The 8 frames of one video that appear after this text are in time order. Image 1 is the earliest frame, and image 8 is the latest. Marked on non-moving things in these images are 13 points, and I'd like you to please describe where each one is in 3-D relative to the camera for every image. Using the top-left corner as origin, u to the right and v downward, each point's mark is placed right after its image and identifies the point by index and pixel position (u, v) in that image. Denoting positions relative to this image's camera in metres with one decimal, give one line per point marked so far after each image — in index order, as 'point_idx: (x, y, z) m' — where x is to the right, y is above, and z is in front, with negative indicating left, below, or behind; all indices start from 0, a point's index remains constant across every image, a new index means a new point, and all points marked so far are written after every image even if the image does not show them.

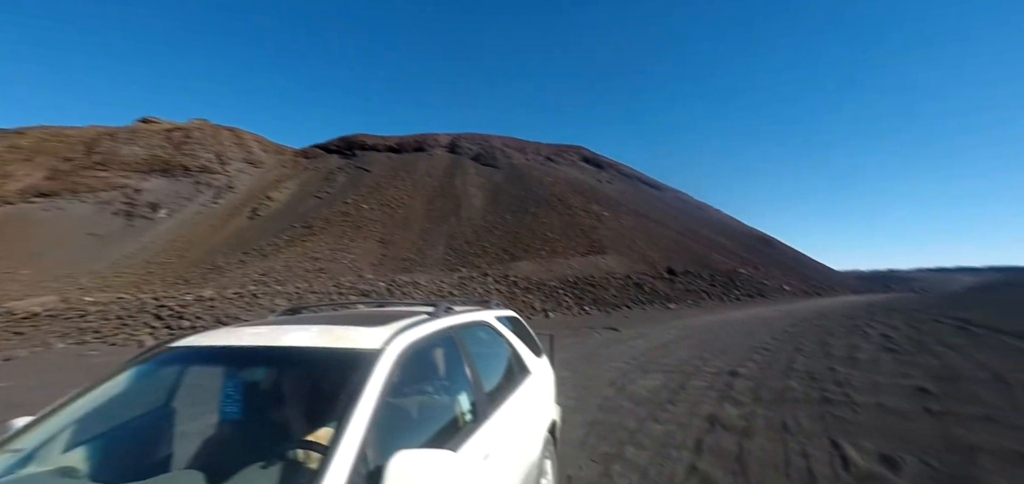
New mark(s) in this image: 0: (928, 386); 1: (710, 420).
0: (+5.7, -2.0, +5.8) m
1: (+2.5, -2.2, +5.2) m
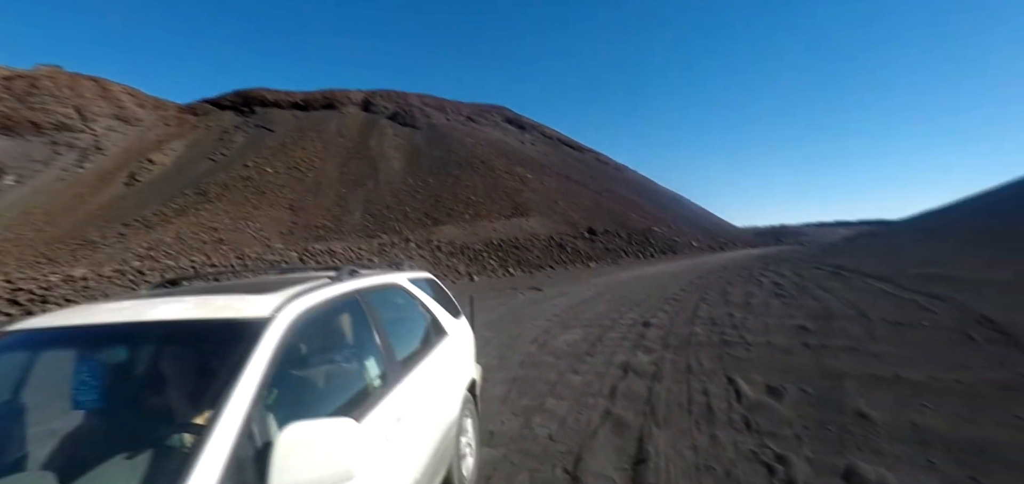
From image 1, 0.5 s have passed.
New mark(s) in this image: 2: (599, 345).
0: (+4.5, -1.3, +6.6) m
1: (+1.5, -1.7, +5.5) m
2: (+1.3, -1.6, +6.4) m
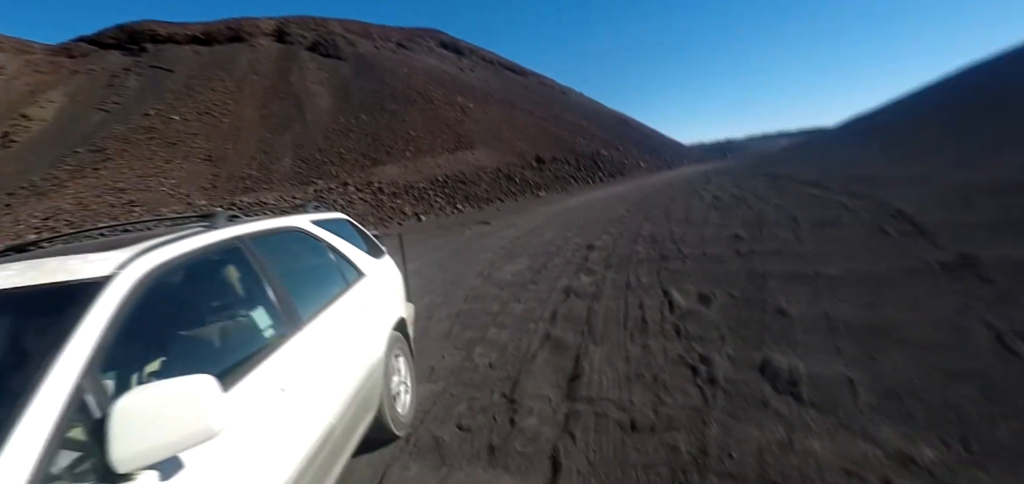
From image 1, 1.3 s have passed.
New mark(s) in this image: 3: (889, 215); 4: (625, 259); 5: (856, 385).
0: (+3.6, +0.1, +6.7) m
1: (+0.7, -0.7, +5.5) m
2: (+0.4, -0.5, +6.4) m
3: (+5.4, +0.4, +6.1) m
4: (+1.6, -0.3, +6.3) m
5: (+2.5, -1.0, +3.0) m
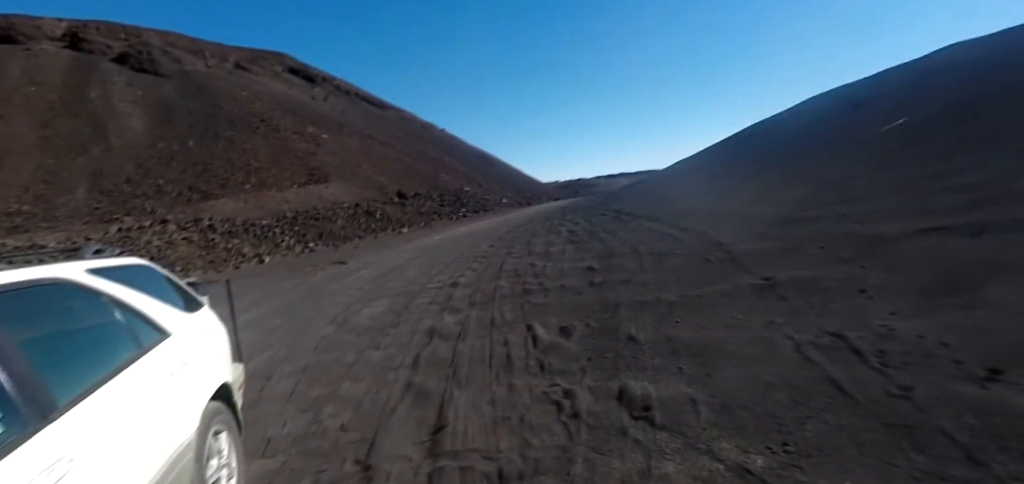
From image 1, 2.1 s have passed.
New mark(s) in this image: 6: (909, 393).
0: (+1.4, -0.4, +7.2) m
1: (-1.0, -1.1, +5.2) m
2: (-1.5, -1.0, +5.9) m
3: (+3.3, -0.1, +7.2) m
4: (-0.4, -0.8, +6.3) m
5: (+1.4, -1.3, +3.3) m
6: (+2.9, -1.1, +3.1) m
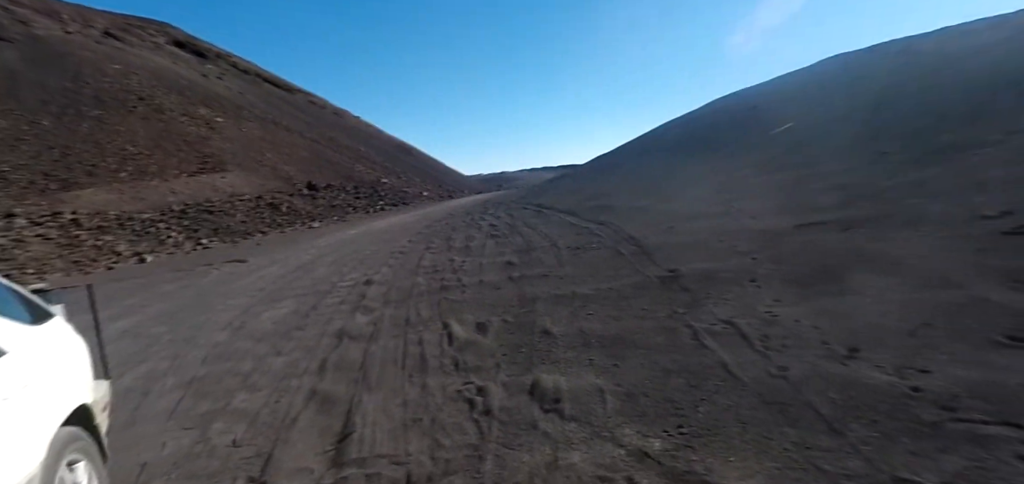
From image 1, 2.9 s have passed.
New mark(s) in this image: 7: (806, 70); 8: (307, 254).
0: (0.0, -0.3, +7.3) m
1: (-2.0, -1.1, +4.9) m
2: (-2.6, -1.0, +5.5) m
3: (+1.9, +0.1, +7.5) m
4: (-1.5, -0.7, +6.0) m
5: (+0.7, -1.2, +3.4) m
6: (+2.2, -1.1, +3.4) m
7: (+11.8, +7.0, +17.4) m
8: (-4.5, -0.3, +9.5) m
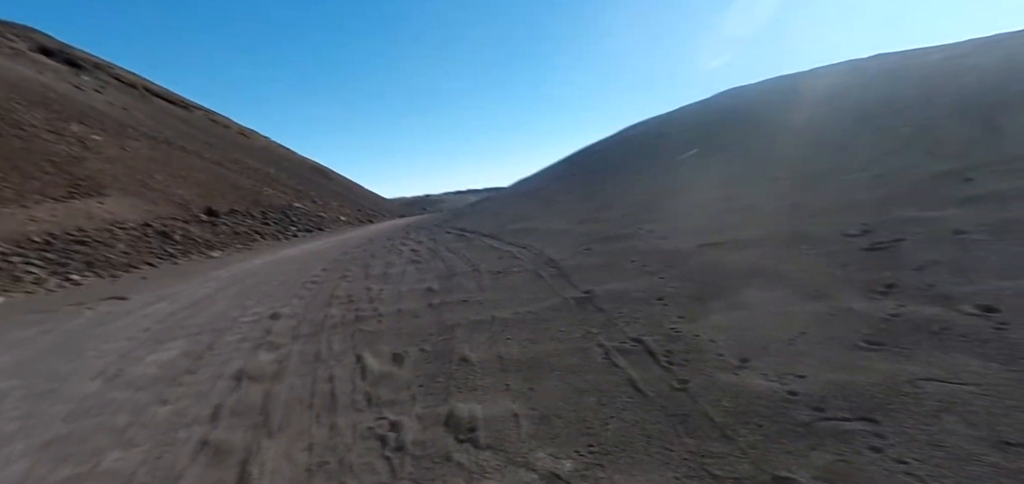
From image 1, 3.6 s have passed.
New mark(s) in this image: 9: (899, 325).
0: (-1.3, -0.7, +7.2) m
1: (-2.9, -1.4, +4.5) m
2: (-3.6, -1.4, +5.0) m
3: (+0.5, -0.3, +7.8) m
4: (-2.6, -1.1, +5.7) m
5: (+0.1, -1.4, +3.4) m
6: (+1.5, -1.3, +3.7) m
7: (+8.7, +6.4, +19.2) m
8: (-6.0, -0.8, +8.7) m
9: (+3.5, -0.8, +3.8) m
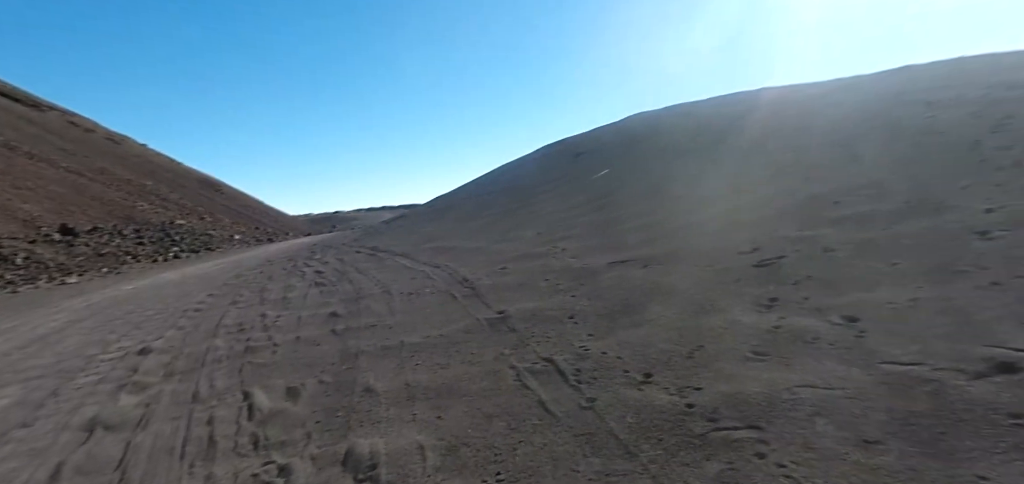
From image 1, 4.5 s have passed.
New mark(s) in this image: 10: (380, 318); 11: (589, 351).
0: (-2.6, -1.0, +6.8) m
1: (-3.7, -1.6, +3.9) m
2: (-4.6, -1.6, +4.3) m
3: (-0.9, -0.6, +7.6) m
4: (-3.7, -1.3, +5.1) m
5: (-0.7, -1.6, +3.3) m
6: (+0.7, -1.4, +3.7) m
7: (+5.4, +5.9, +20.4) m
8: (-7.5, -1.2, +7.5) m
9: (+2.7, -0.9, +4.2) m
10: (-1.8, -1.0, +6.2) m
11: (+0.9, -1.2, +4.6) m
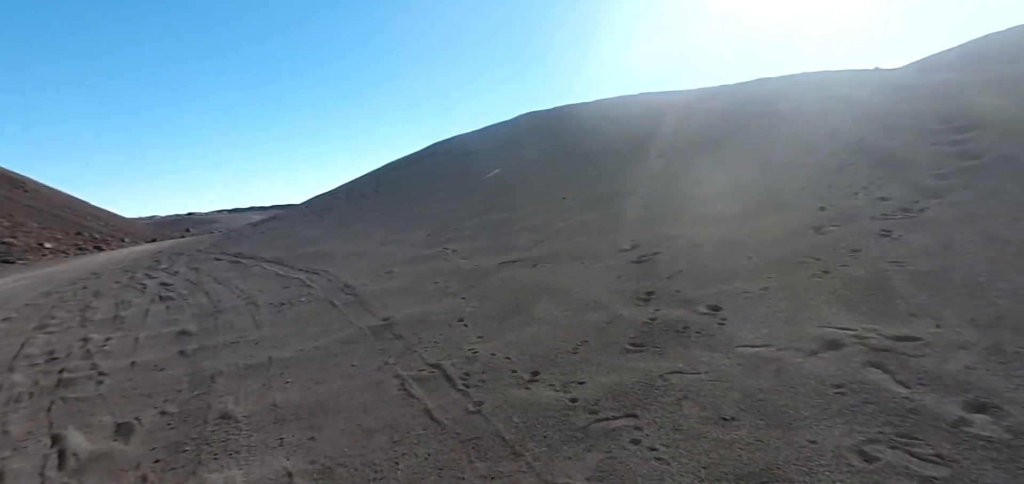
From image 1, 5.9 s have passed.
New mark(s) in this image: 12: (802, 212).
0: (-4.1, -1.0, +6.0) m
1: (-4.7, -1.7, +2.9) m
2: (-5.6, -1.7, +3.2) m
3: (-2.6, -0.6, +7.2) m
4: (-4.8, -1.4, +4.2) m
5: (-1.6, -1.7, +3.0) m
6: (-0.3, -1.5, +3.7) m
7: (+1.0, +6.1, +20.8) m
8: (-9.1, -1.3, +5.8) m
9: (+1.5, -0.9, +4.5) m
10: (-3.2, -1.1, +5.6) m
11: (-0.3, -1.2, +4.6) m
12: (+4.1, +0.4, +6.0) m
